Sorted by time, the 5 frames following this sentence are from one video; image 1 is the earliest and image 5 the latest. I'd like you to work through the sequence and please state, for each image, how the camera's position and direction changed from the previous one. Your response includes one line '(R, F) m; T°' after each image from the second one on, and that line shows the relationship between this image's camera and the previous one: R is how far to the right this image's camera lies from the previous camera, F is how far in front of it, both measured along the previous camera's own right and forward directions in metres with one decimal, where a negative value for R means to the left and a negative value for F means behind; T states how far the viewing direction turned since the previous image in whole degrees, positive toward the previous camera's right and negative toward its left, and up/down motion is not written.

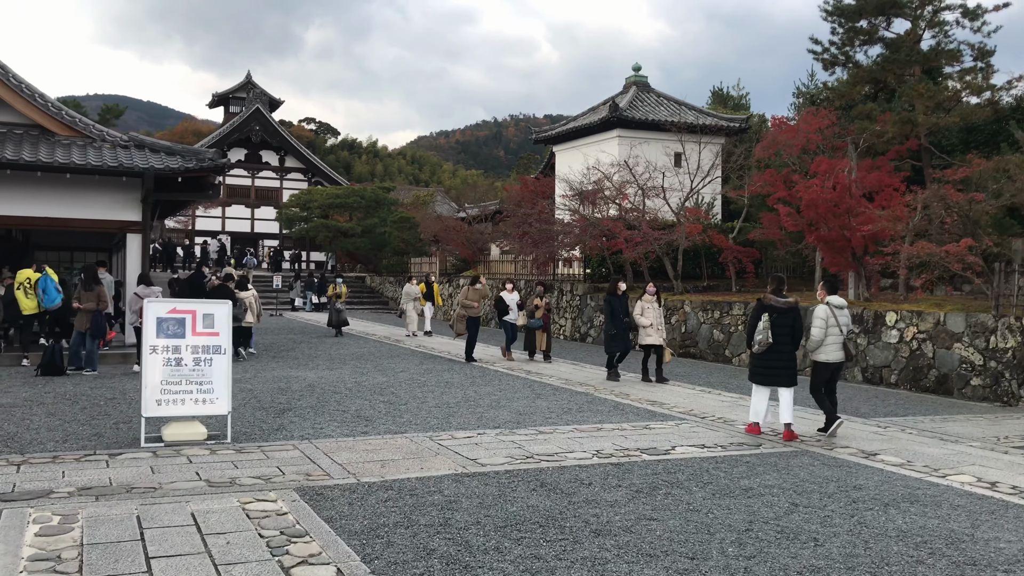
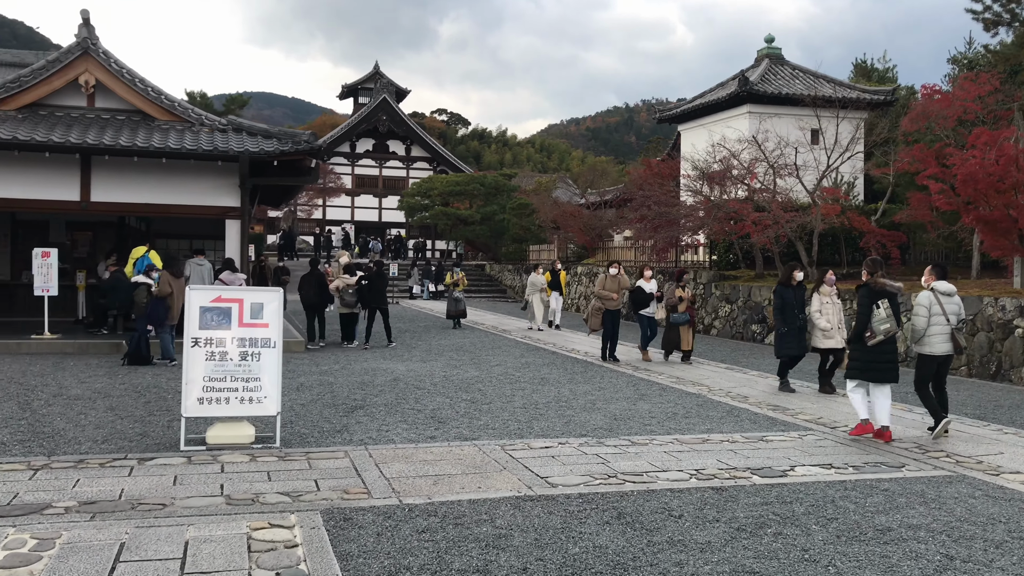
(+0.2, +0.8) m; -8°
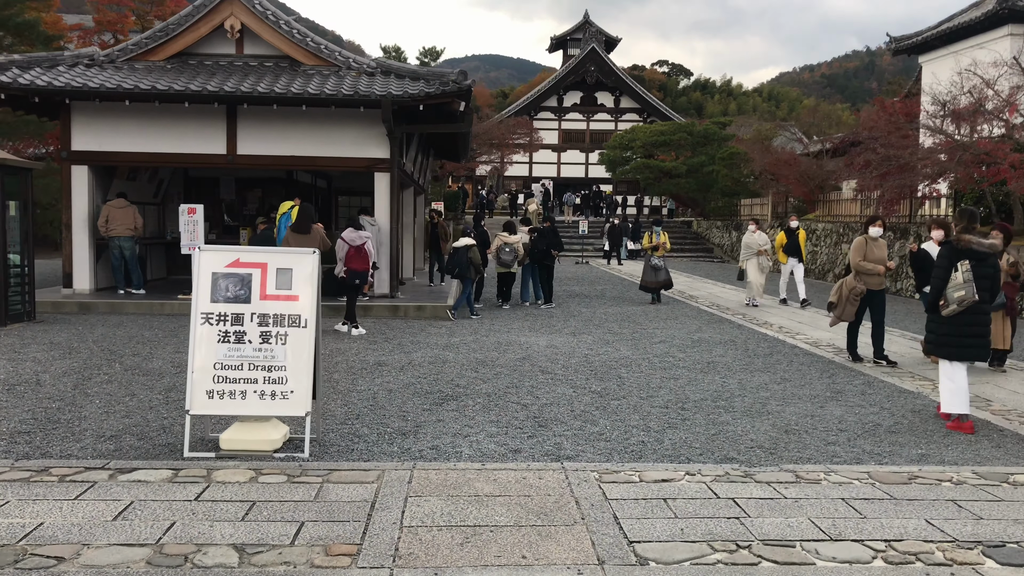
(+0.5, +1.5) m; -14°
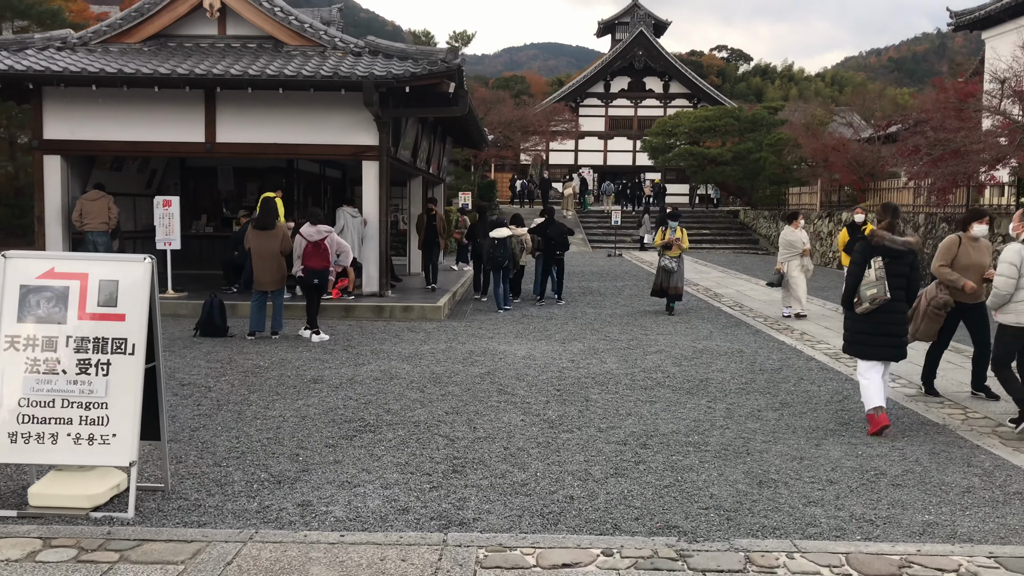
(+0.6, +0.8) m; -4°
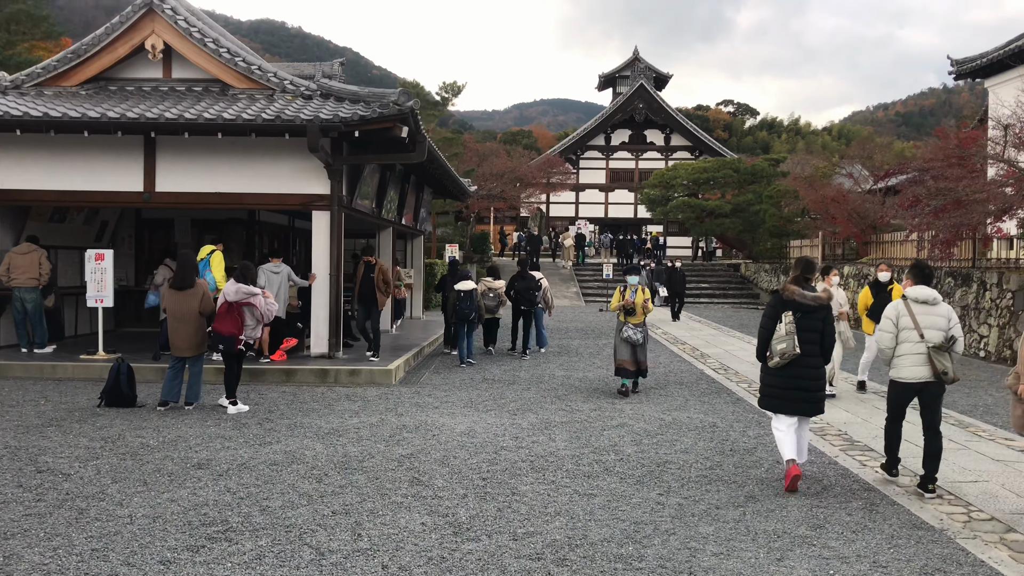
(+0.4, +0.8) m; -1°
